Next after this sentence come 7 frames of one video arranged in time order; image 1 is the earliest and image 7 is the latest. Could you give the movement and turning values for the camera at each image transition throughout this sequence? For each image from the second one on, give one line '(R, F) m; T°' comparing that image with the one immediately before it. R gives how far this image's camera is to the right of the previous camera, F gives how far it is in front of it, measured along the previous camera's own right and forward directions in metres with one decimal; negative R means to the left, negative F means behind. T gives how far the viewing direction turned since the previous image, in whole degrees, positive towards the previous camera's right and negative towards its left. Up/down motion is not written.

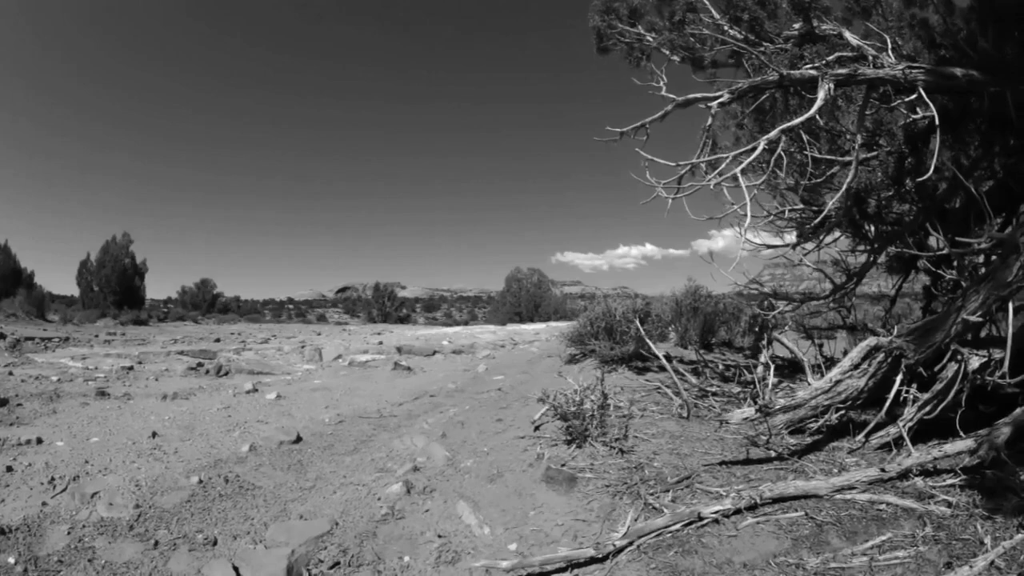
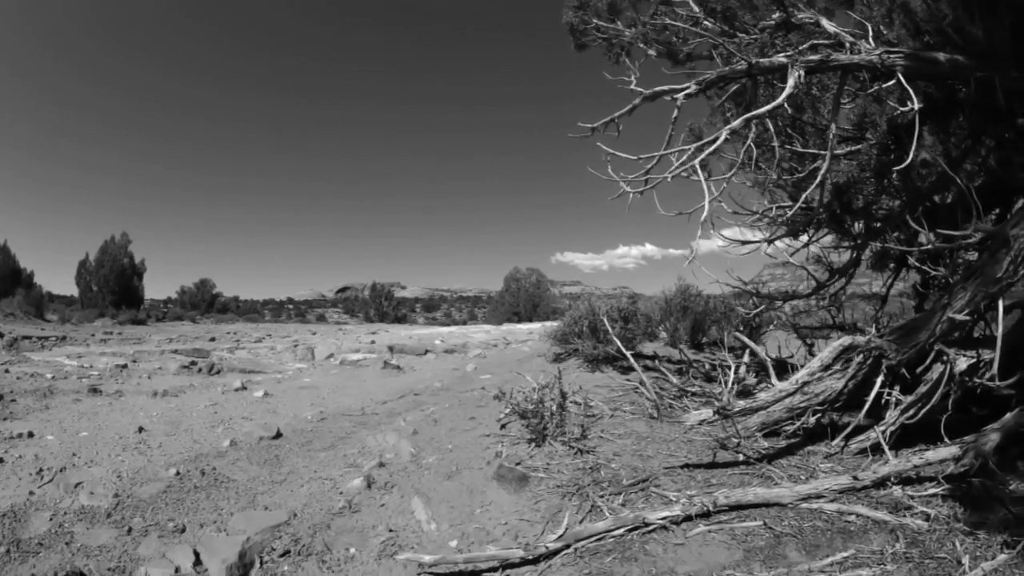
(+0.4, 0.0) m; -2°
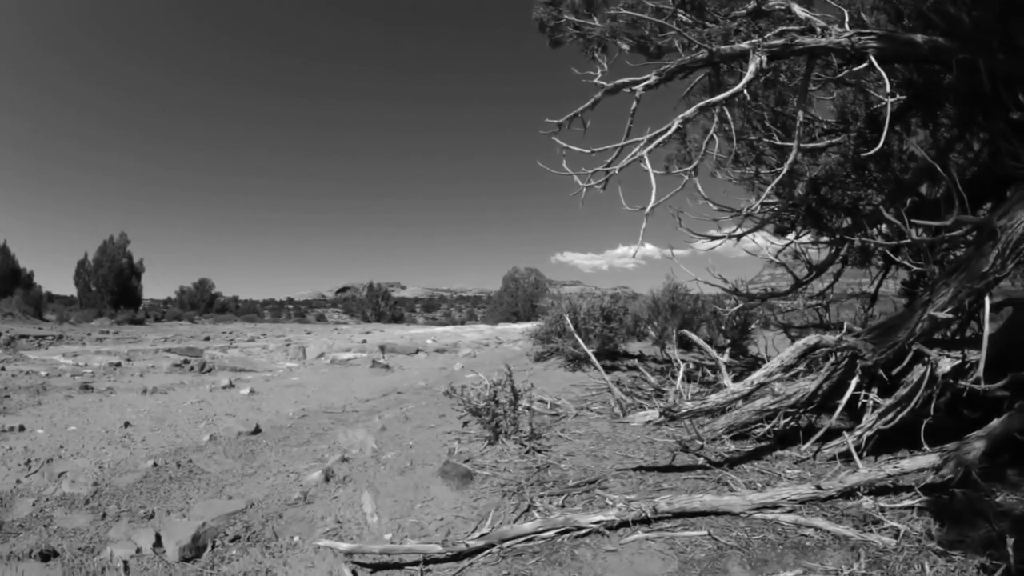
(+0.4, 0.0) m; -3°
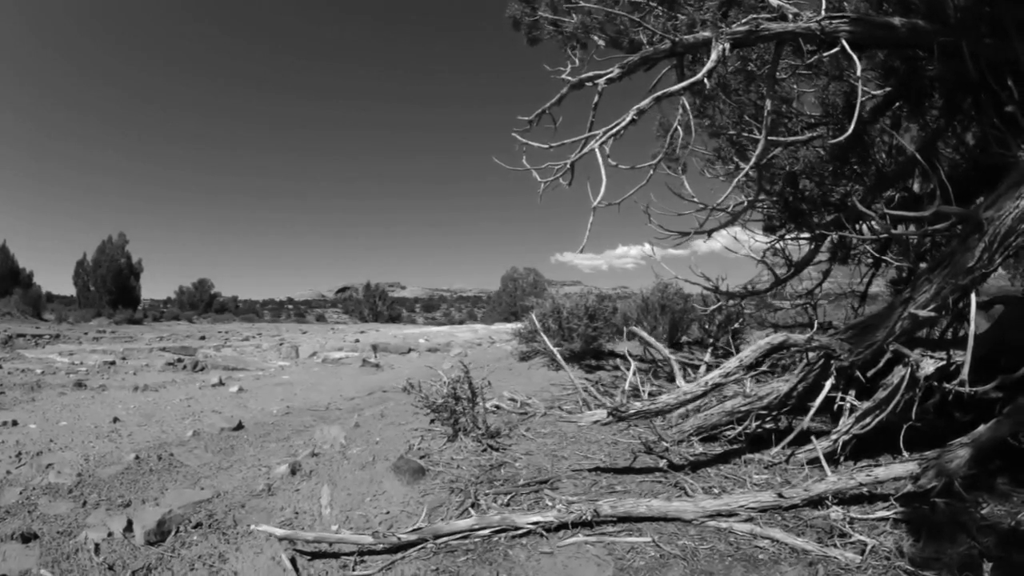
(+0.4, 0.0) m; -2°
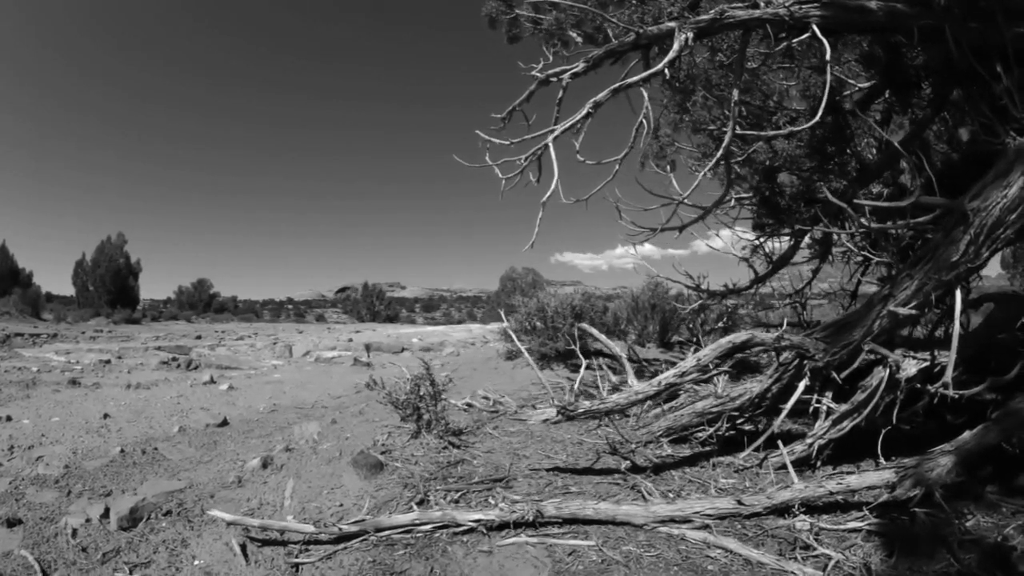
(+0.3, 0.0) m; -2°
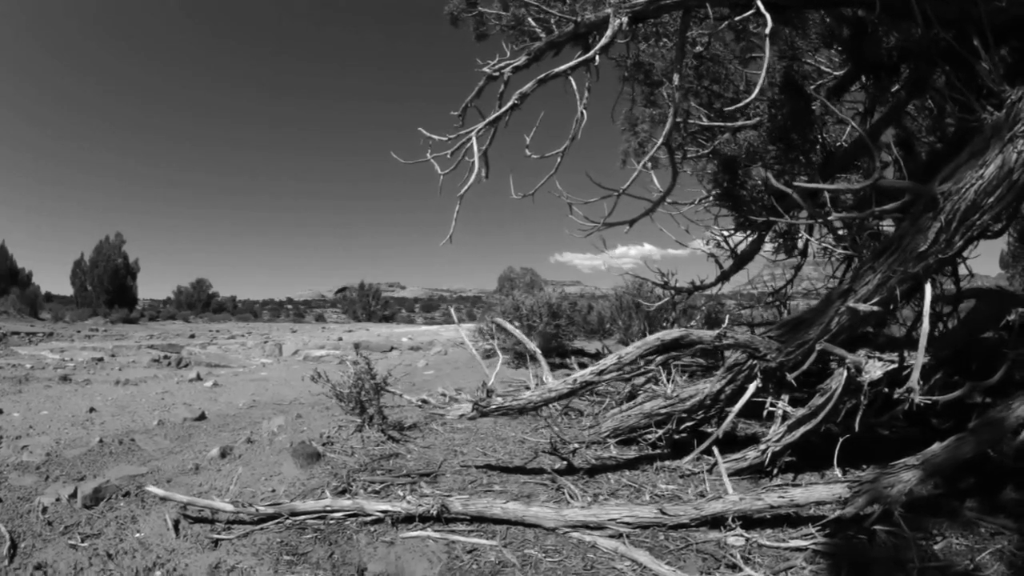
(+0.5, +0.1) m; -3°
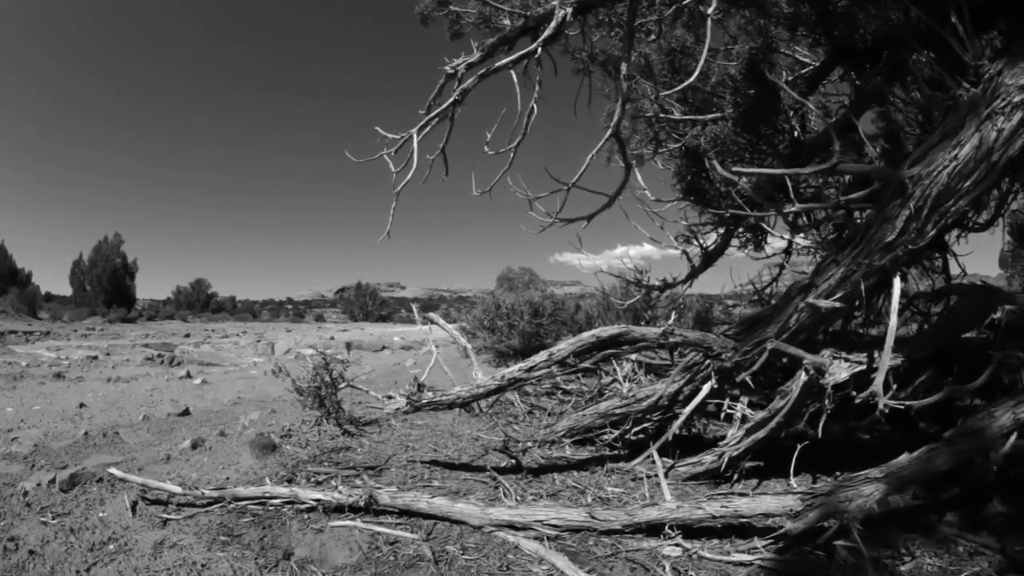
(+0.4, +0.1) m; -3°
